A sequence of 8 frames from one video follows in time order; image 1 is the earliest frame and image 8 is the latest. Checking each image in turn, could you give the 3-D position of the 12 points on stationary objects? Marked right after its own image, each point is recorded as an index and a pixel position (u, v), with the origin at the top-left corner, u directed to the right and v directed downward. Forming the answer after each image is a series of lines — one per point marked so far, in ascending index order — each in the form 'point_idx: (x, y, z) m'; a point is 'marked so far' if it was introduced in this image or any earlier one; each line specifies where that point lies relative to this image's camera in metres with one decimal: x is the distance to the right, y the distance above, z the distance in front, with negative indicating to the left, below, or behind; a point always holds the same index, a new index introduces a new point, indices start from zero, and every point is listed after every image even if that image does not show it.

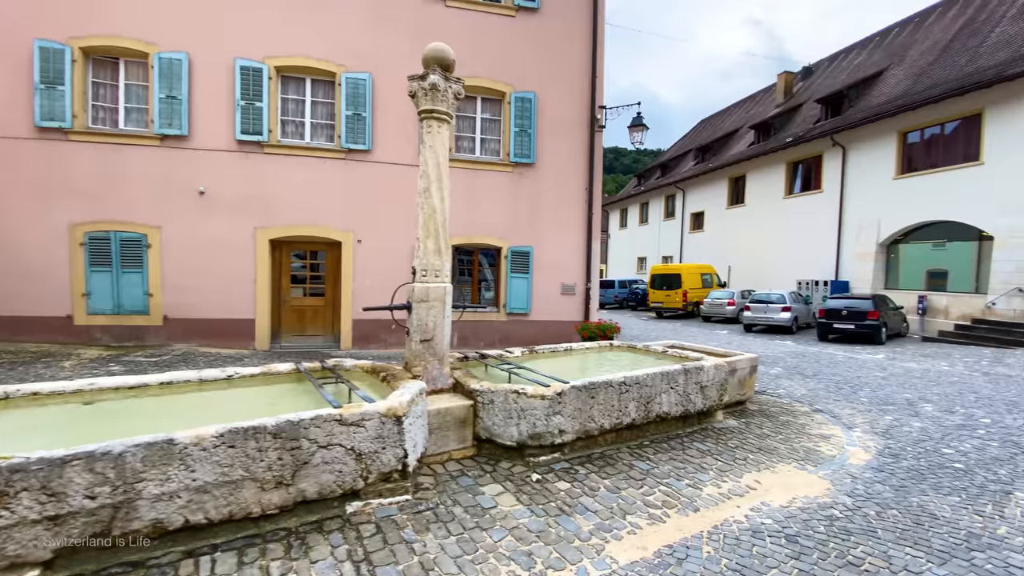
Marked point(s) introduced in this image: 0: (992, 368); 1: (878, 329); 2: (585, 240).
0: (+9.6, -1.6, +9.6) m
1: (+10.0, -1.1, +13.1) m
2: (+1.7, +1.1, +10.6) m
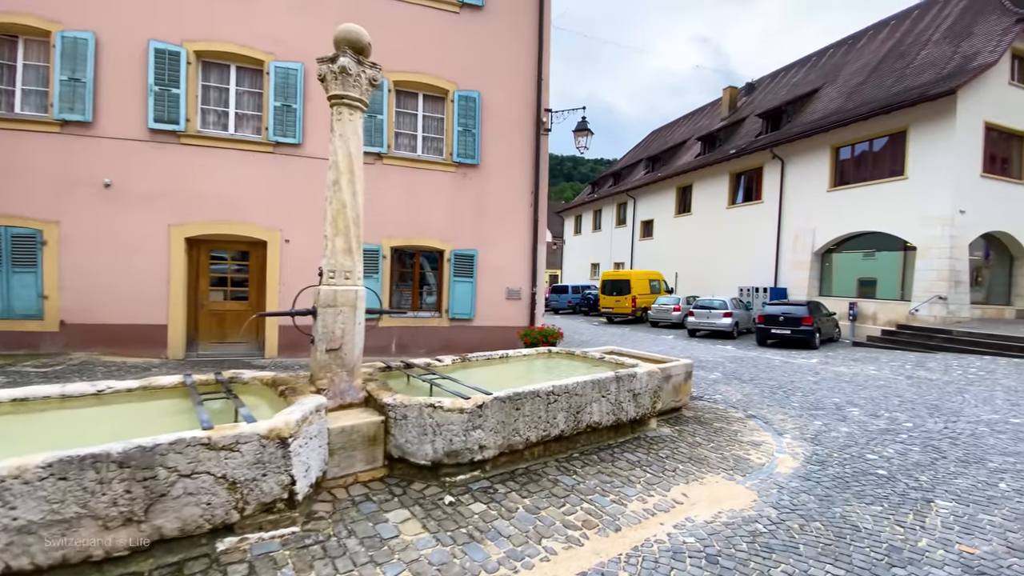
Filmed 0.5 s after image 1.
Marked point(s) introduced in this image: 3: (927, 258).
0: (+8.4, -1.8, +10.0) m
1: (+8.5, -1.3, +13.6) m
2: (+0.4, +1.0, +10.4) m
3: (+13.4, +1.0, +15.4) m
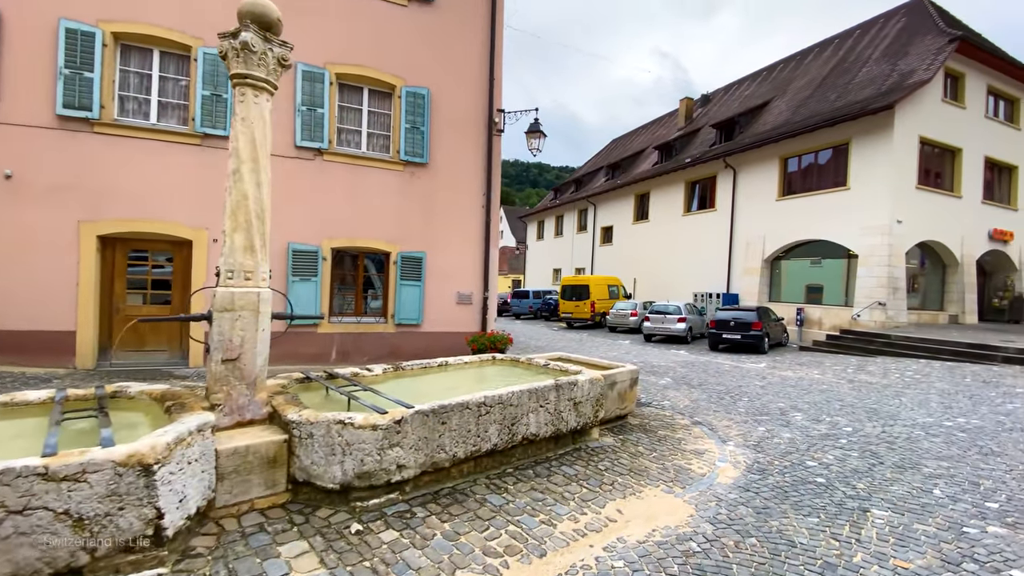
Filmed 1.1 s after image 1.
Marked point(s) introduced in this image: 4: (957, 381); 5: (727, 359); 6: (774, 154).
0: (+7.4, -1.9, +10.2) m
1: (+7.2, -1.5, +13.9) m
2: (-0.6, +0.9, +10.0) m
3: (+11.9, +0.8, +16.0) m
4: (+8.8, -1.9, +9.4) m
5: (+5.8, -1.9, +12.8) m
6: (+10.6, +5.4, +19.3) m
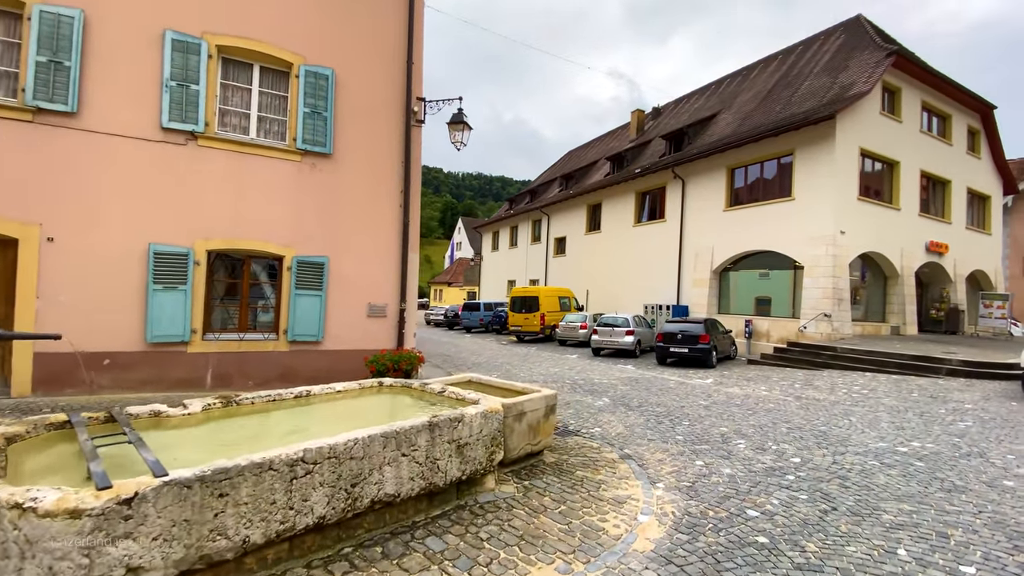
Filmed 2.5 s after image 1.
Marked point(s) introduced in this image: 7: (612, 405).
0: (+5.8, -2.1, +9.6) m
1: (+5.4, -1.8, +13.2) m
2: (-2.1, +0.7, +8.8) m
3: (+9.9, +0.4, +15.7) m
4: (+7.3, -2.0, +8.9) m
5: (+4.1, -2.2, +12.0) m
6: (+8.3, +4.9, +19.1) m
7: (+1.7, -2.0, +8.2) m
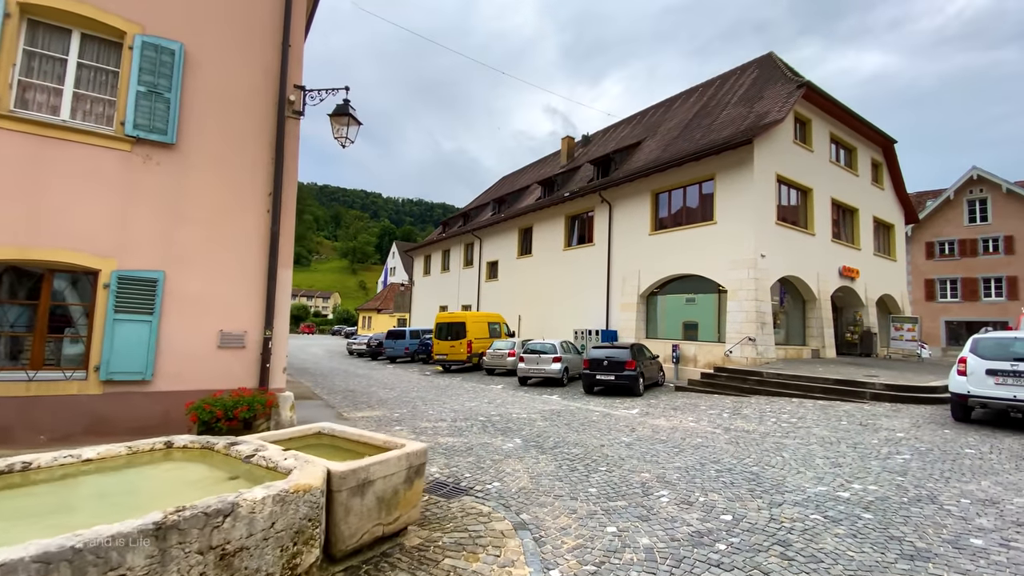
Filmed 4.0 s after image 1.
0: (+4.1, -2.5, +8.8) m
1: (+3.2, -2.4, +12.4) m
2: (-3.7, +0.3, +7.3) m
3: (+7.3, -0.3, +15.6) m
4: (+5.6, -2.4, +8.3) m
5: (+2.0, -2.7, +11.1) m
6: (+5.3, +4.0, +18.9) m
7: (+0.2, -2.3, +7.0) m
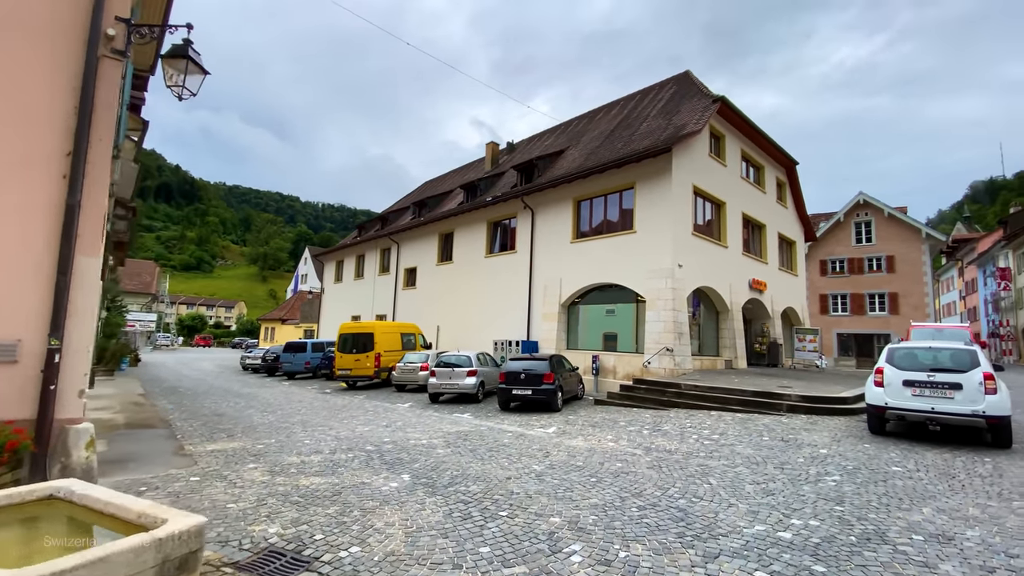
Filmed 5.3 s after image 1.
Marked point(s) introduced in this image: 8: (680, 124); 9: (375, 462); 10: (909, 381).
0: (+2.4, -2.6, +8.0) m
1: (+1.0, -2.5, +11.4) m
2: (-5.1, +0.4, +5.4) m
3: (+4.6, -0.7, +15.2) m
4: (+4.0, -2.5, +7.8) m
5: (0.0, -2.8, +9.9) m
6: (+2.2, +3.6, +18.4) m
7: (-1.2, -2.3, +5.6) m
8: (+6.1, +6.0, +17.5) m
9: (-1.9, -2.4, +6.5) m
10: (+6.1, -1.4, +7.3) m
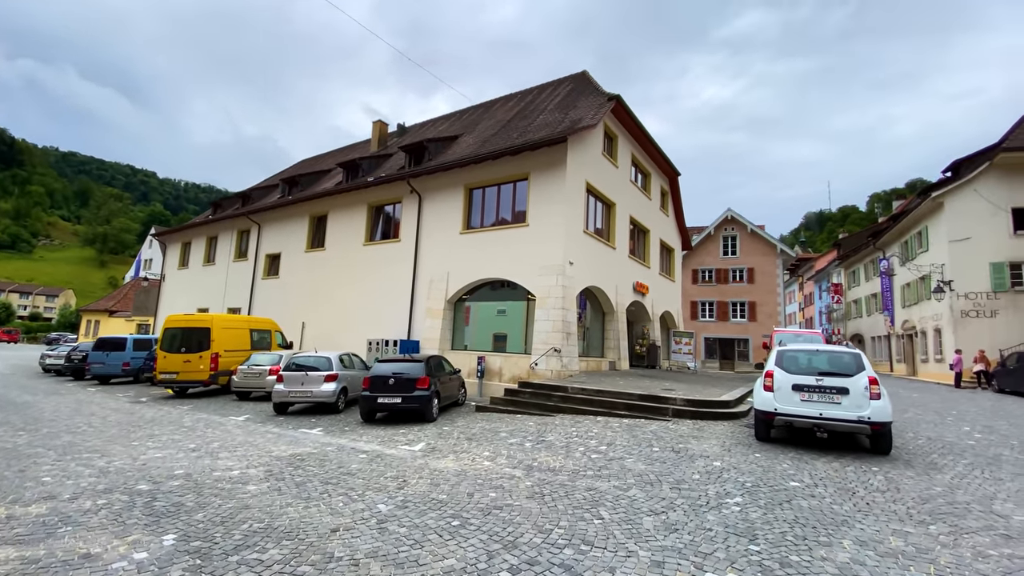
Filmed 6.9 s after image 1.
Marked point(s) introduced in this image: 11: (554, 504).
0: (+0.4, -2.4, +6.8) m
1: (-1.8, -2.3, +9.8) m
2: (-6.2, +0.8, +2.6) m
3: (+1.0, -0.6, +14.4) m
4: (+2.0, -2.4, +6.9) m
5: (-2.4, -2.6, +8.1) m
6: (-1.9, +3.8, +16.9) m
7: (-2.6, -2.0, +3.7) m
8: (+2.2, +6.0, +16.9) m
9: (-3.4, -2.1, +4.4) m
10: (+4.2, -1.4, +7.0) m
11: (+0.5, -2.2, +5.0) m
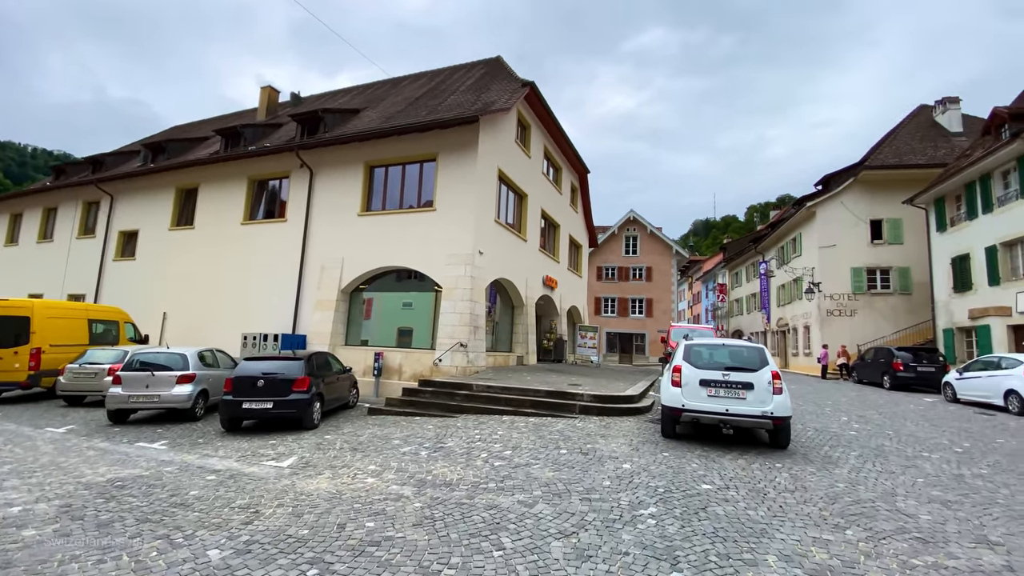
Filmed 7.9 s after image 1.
0: (-1.0, -2.3, +5.9) m
1: (-3.6, -2.1, +8.5) m
2: (-6.6, +1.1, +0.6) m
3: (-1.7, -0.3, +13.5) m
4: (+0.6, -2.3, +6.3) m
5: (-3.9, -2.3, +6.7) m
6: (-4.9, +4.1, +15.4) m
7: (-3.3, -1.8, +2.3) m
8: (-0.8, +6.3, +16.1) m
9: (-4.3, -1.8, +2.8) m
10: (+2.8, -1.3, +6.8) m
11: (-0.5, -2.1, +4.1) m
